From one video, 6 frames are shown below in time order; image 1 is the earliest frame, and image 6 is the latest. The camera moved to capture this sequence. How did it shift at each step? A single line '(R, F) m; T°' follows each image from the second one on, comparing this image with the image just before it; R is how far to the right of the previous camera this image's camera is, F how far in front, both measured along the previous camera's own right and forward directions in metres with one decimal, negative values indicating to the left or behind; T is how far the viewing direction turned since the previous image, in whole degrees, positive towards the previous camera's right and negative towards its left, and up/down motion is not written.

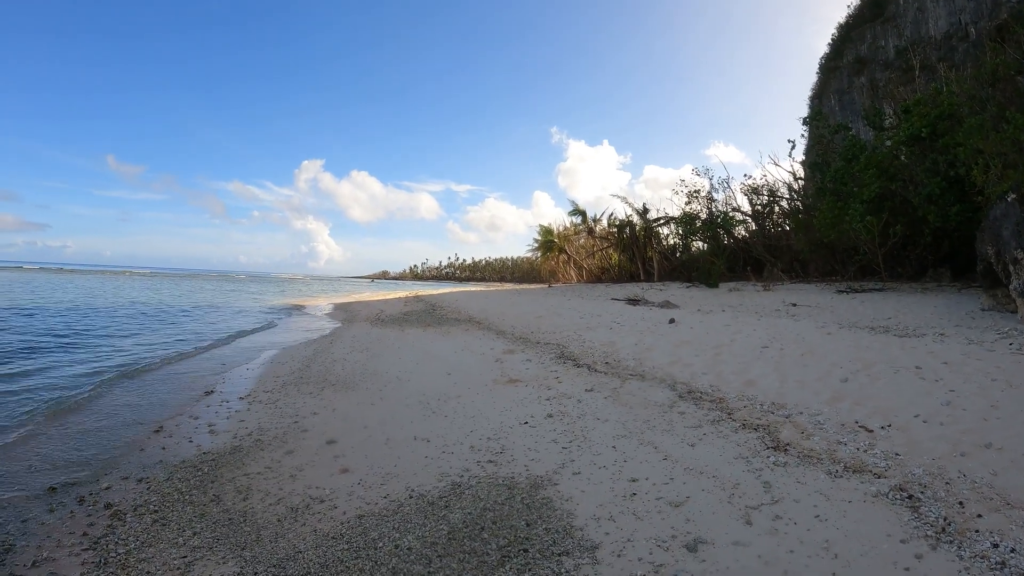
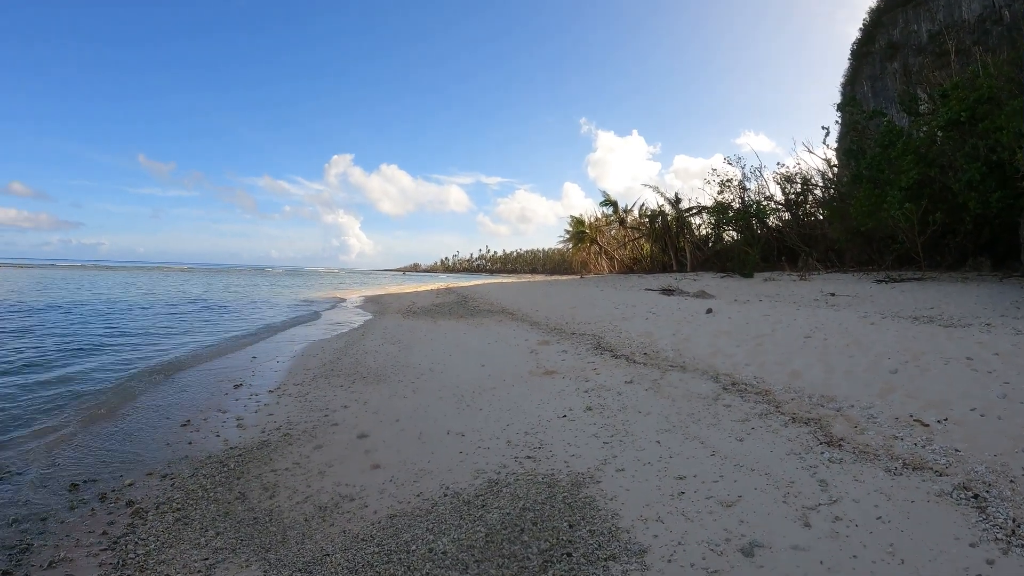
(-0.1, +0.2) m; -3°
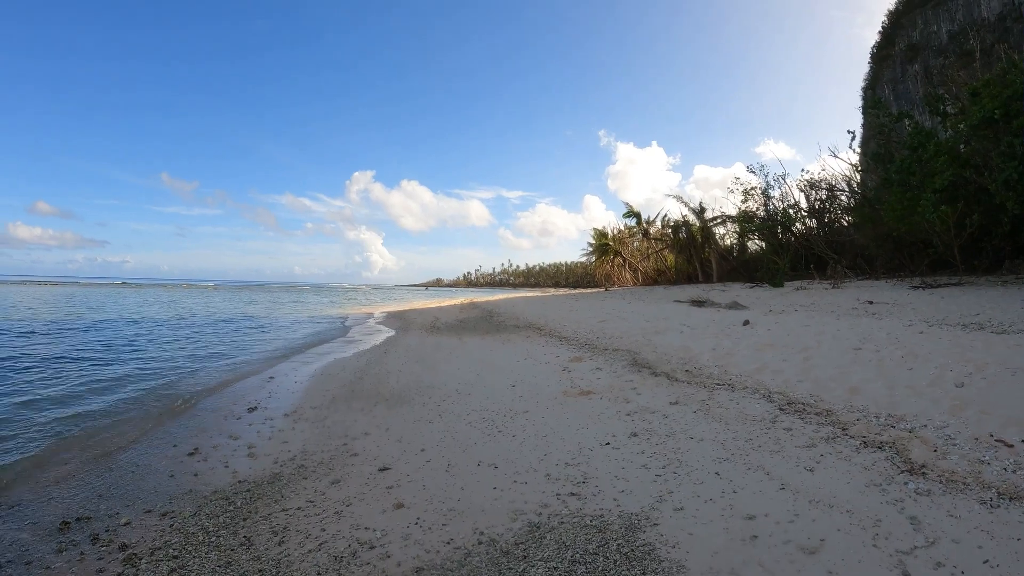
(-0.1, +0.4) m; -2°
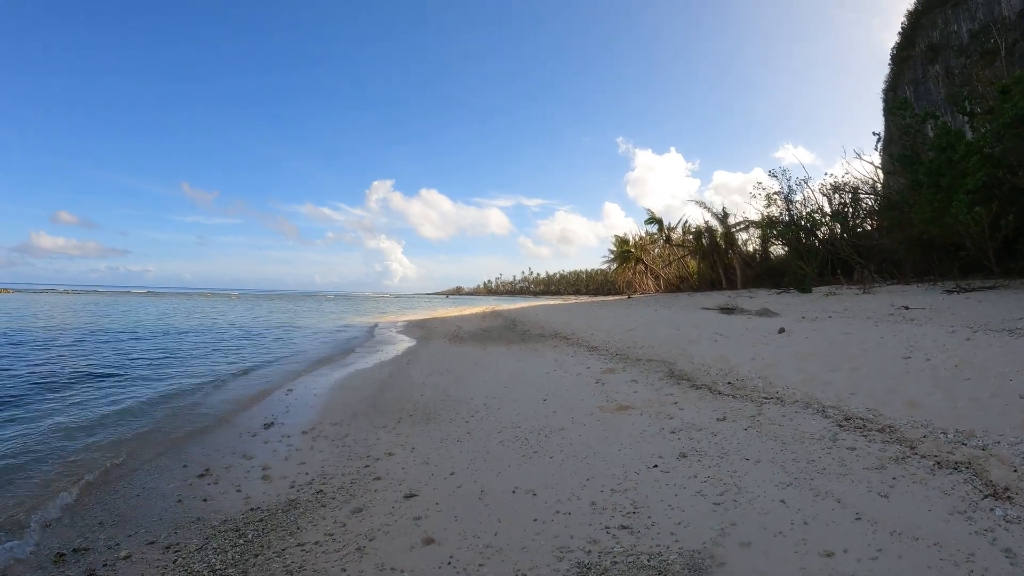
(-0.1, +0.3) m; -2°
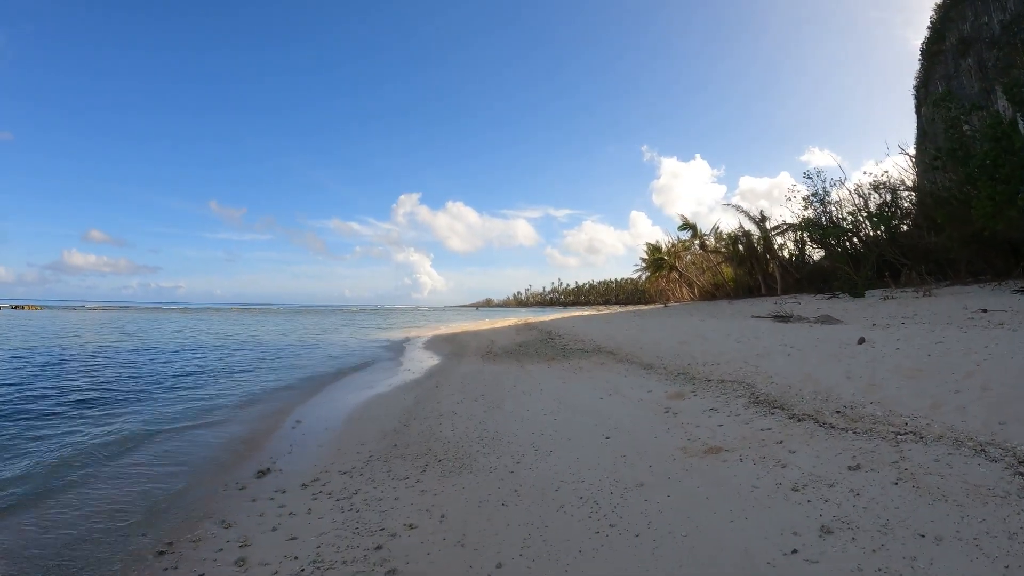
(-0.2, +1.0) m; -3°
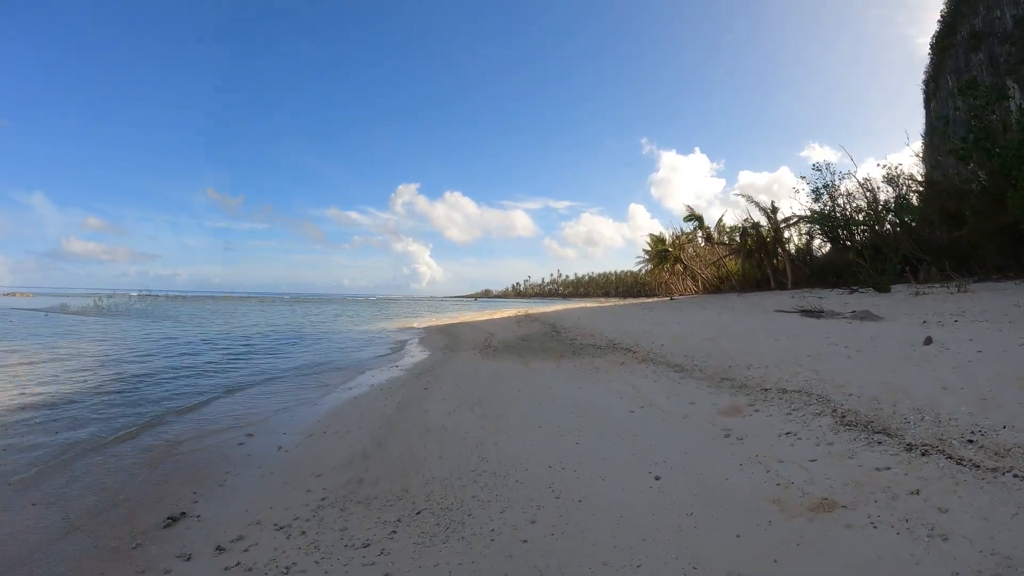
(0.0, +1.1) m; -1°
